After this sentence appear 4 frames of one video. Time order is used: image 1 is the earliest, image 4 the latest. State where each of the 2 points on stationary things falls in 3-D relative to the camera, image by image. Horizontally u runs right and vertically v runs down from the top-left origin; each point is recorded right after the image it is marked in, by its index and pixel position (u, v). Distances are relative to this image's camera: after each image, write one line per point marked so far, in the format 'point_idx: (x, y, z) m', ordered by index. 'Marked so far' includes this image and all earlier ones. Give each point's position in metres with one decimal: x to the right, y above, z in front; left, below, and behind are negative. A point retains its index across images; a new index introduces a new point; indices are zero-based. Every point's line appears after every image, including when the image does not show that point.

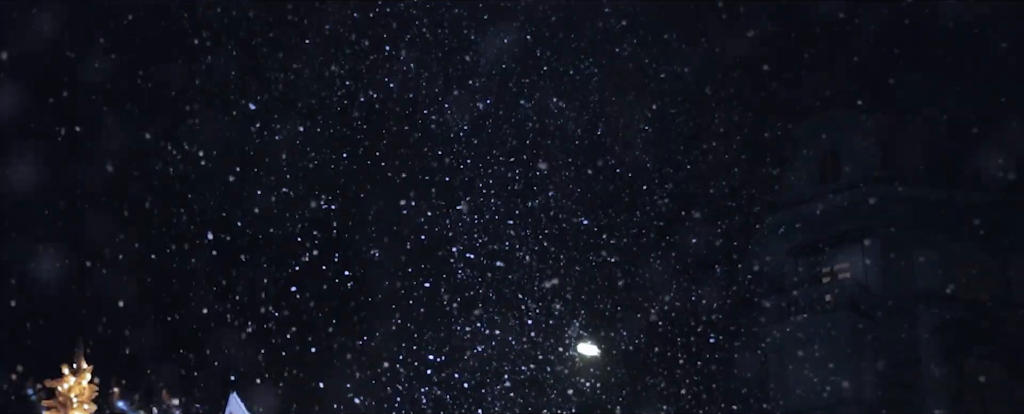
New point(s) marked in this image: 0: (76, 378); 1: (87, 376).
0: (-6.5, -2.6, +13.0) m
1: (-6.3, -2.5, +12.9) m
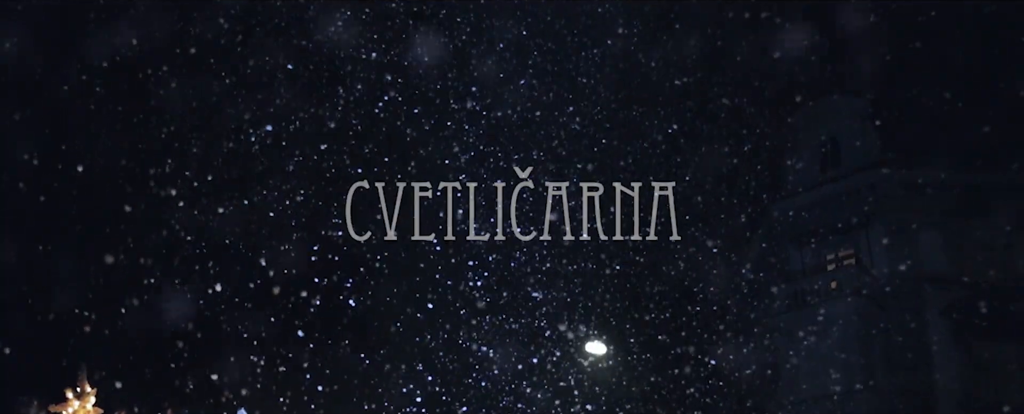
0: (-6.3, -2.8, +12.7) m
1: (-6.1, -2.7, +12.6) m
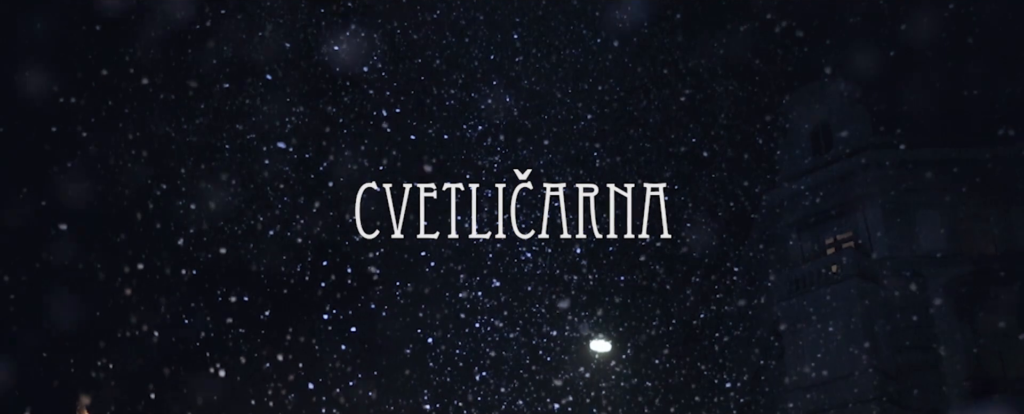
0: (-7.3, -2.8, +13.4) m
1: (-7.1, -2.7, +13.2) m
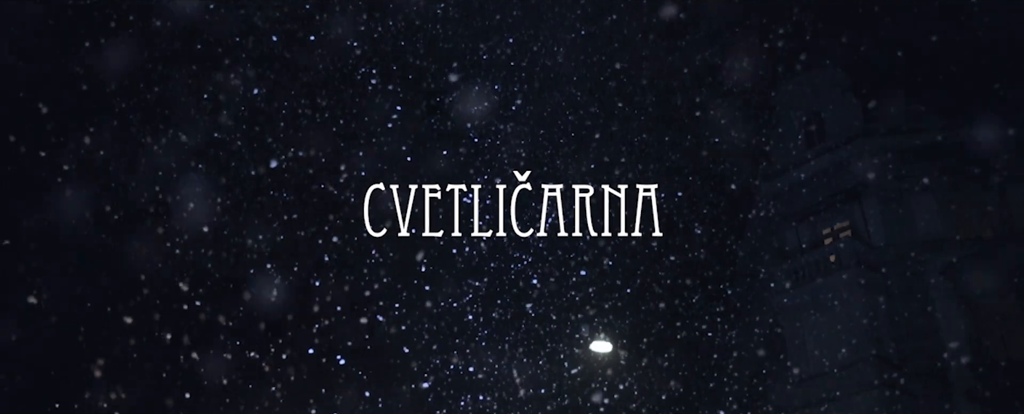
0: (-7.6, -2.8, +13.3) m
1: (-7.4, -2.7, +13.2) m
